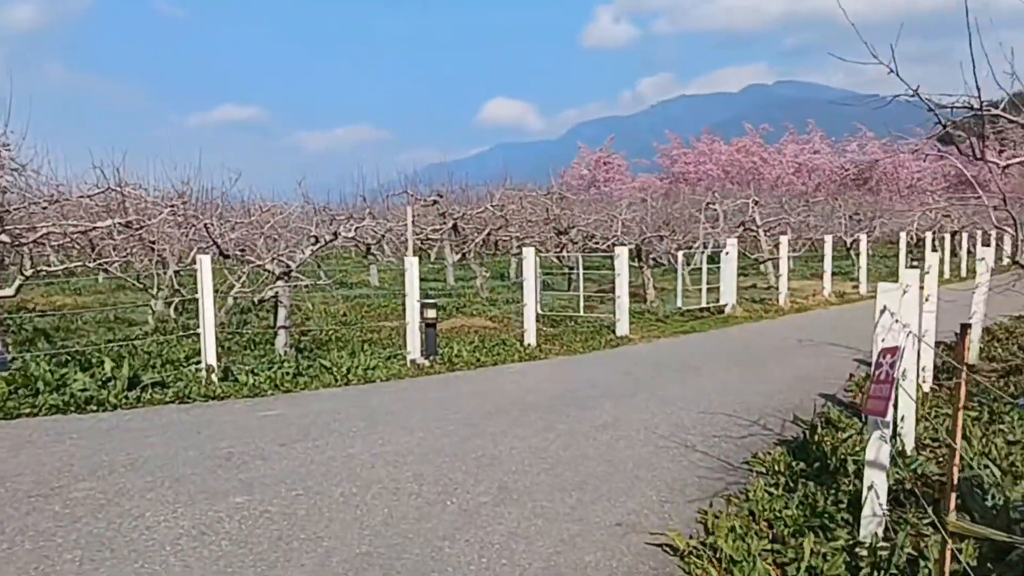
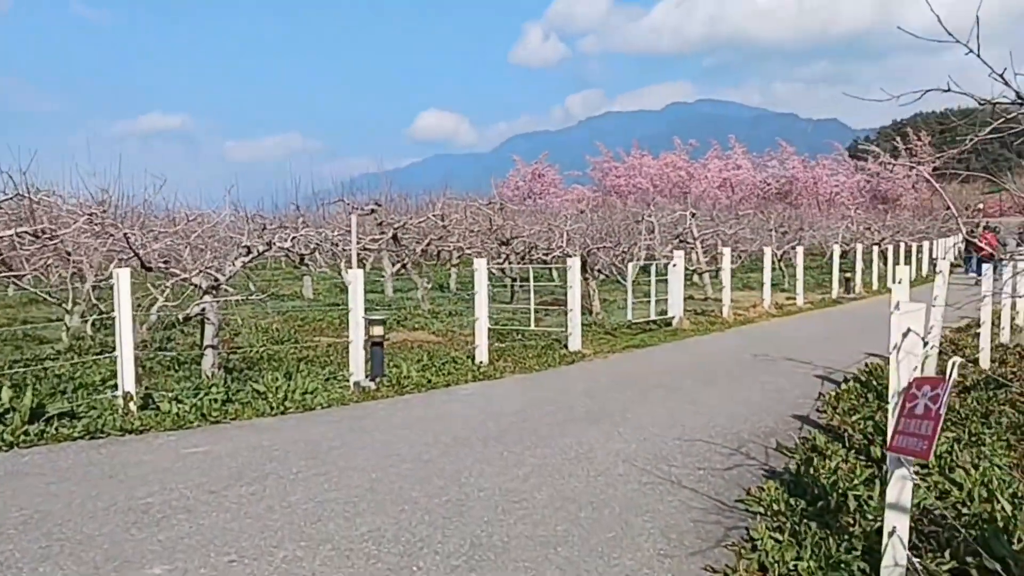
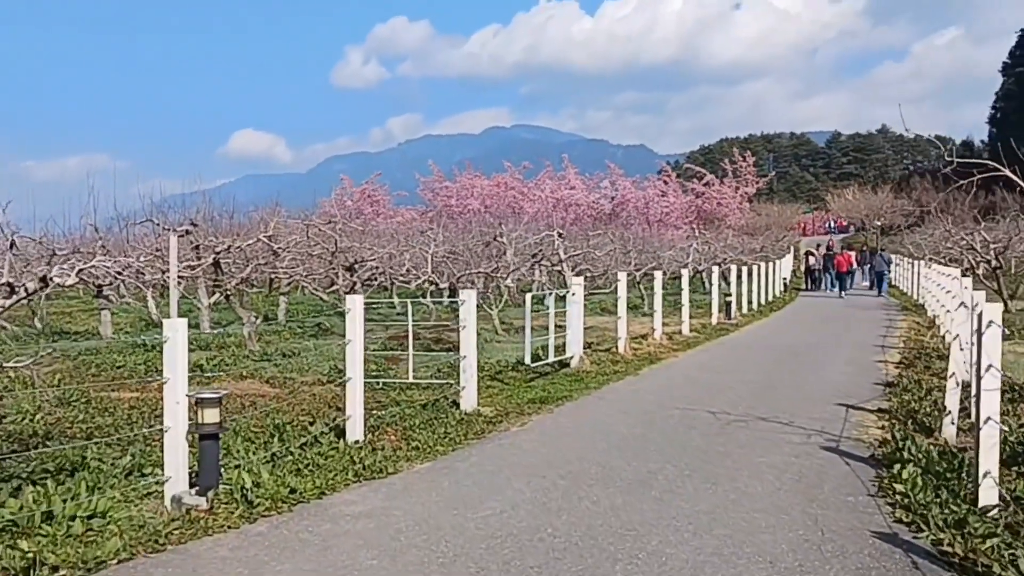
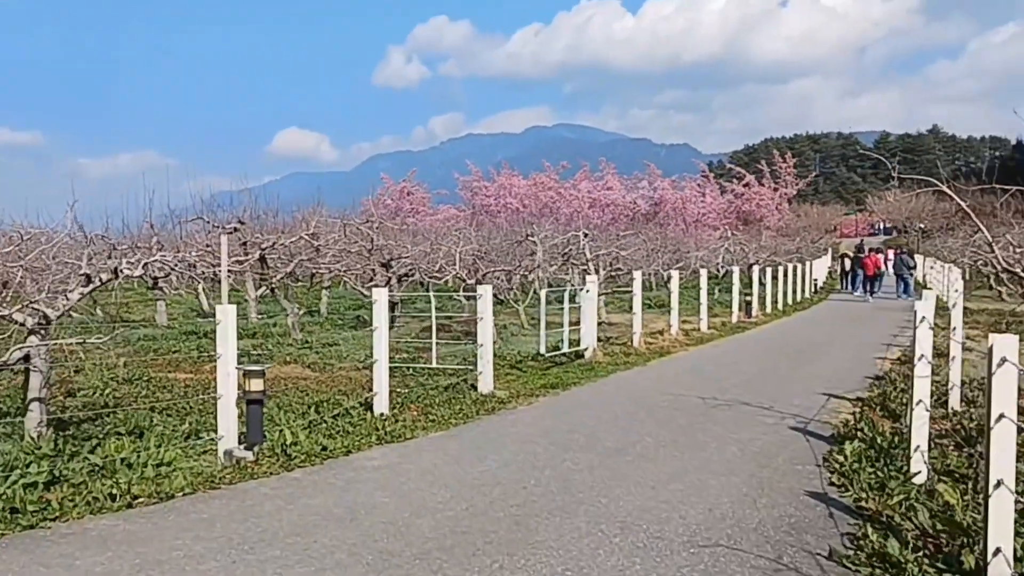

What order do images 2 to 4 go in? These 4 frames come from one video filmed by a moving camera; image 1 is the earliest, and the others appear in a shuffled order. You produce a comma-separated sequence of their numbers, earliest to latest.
2, 4, 3
